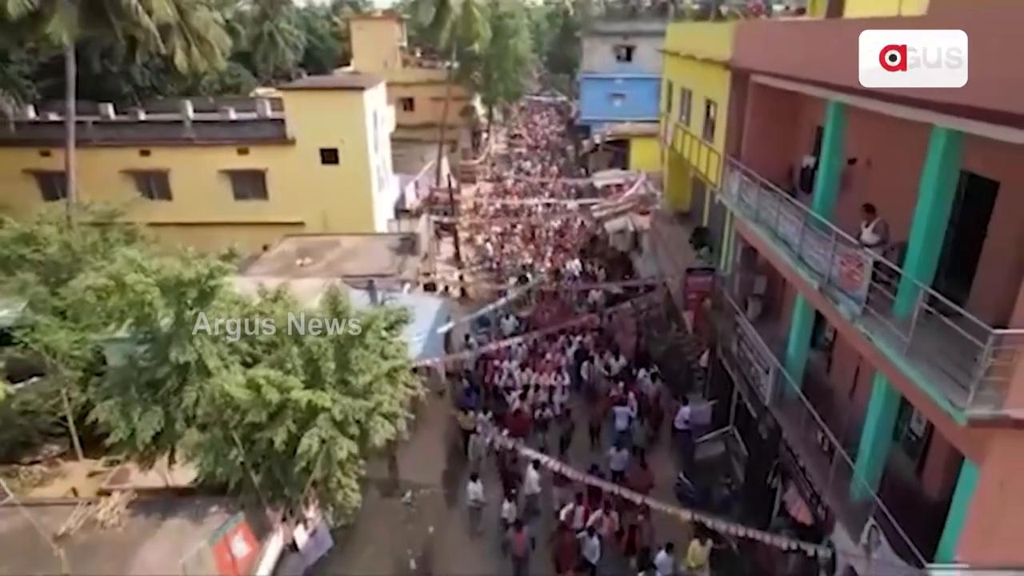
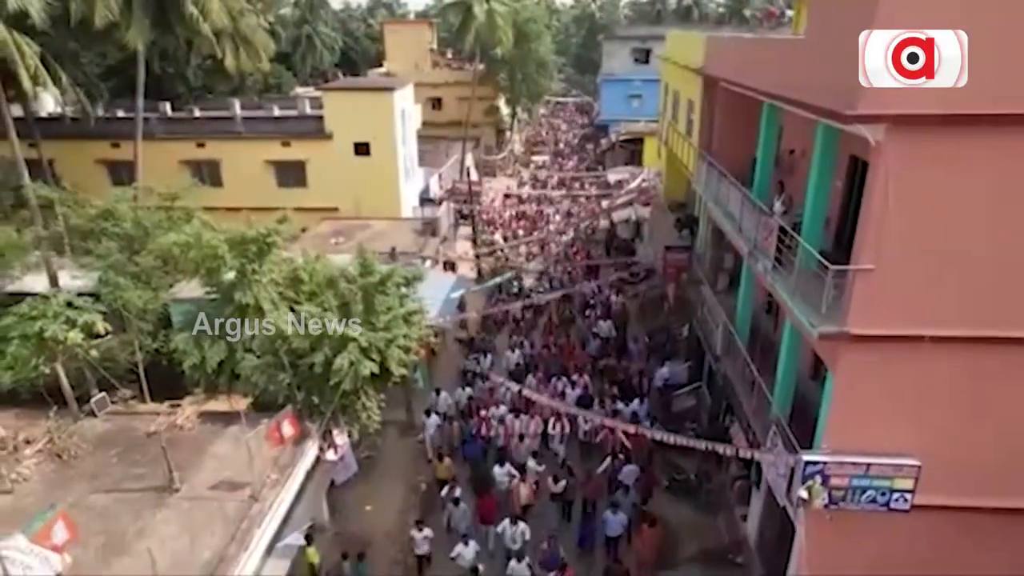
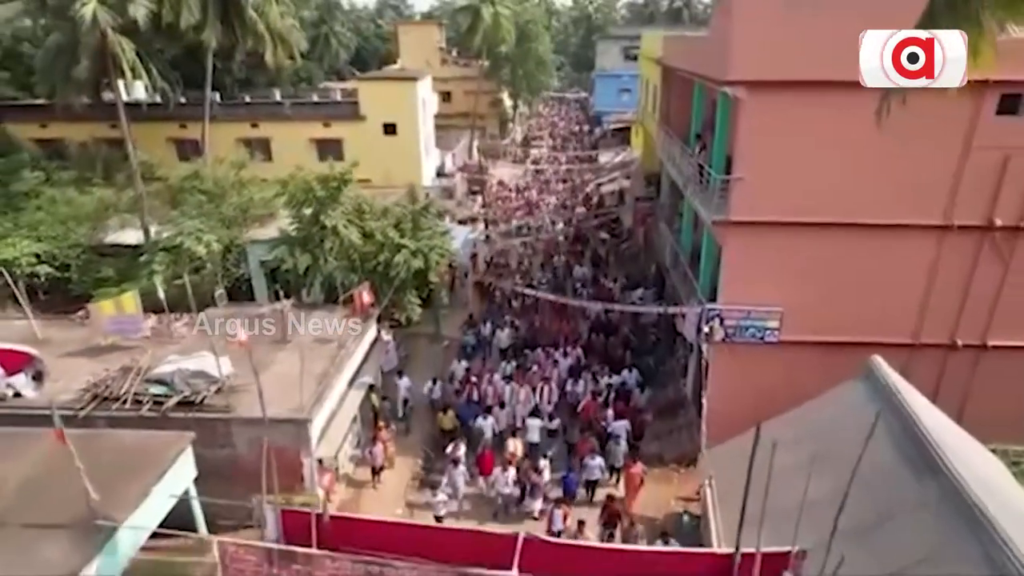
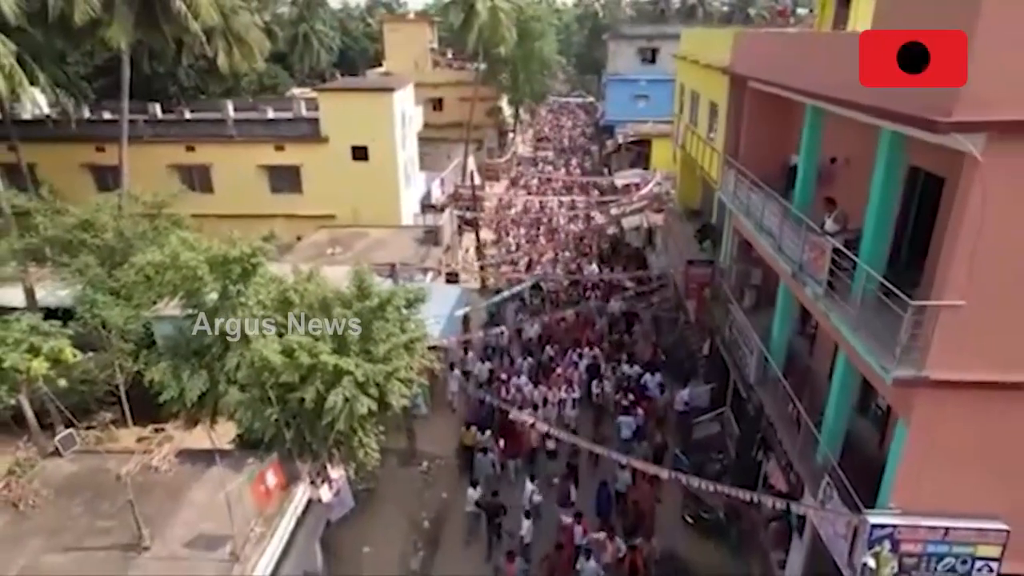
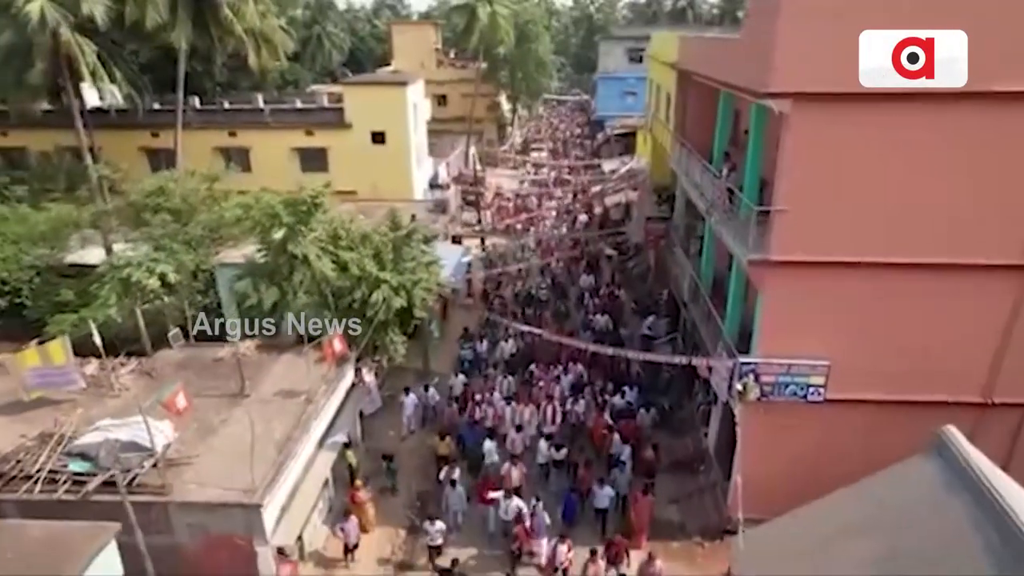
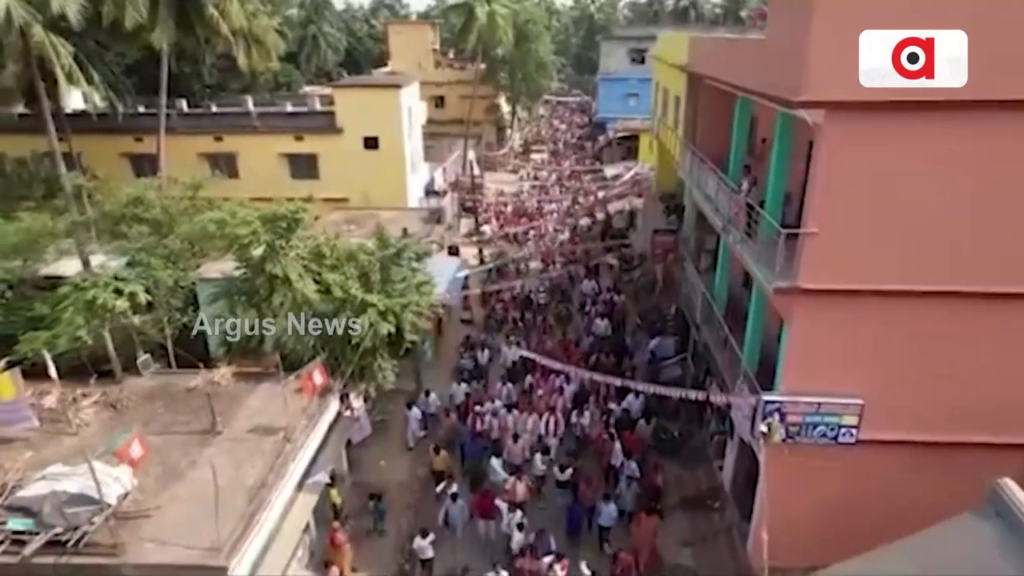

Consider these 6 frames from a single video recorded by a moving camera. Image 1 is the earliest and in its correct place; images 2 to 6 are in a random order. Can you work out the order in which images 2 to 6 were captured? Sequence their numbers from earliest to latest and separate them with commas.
4, 2, 6, 5, 3
